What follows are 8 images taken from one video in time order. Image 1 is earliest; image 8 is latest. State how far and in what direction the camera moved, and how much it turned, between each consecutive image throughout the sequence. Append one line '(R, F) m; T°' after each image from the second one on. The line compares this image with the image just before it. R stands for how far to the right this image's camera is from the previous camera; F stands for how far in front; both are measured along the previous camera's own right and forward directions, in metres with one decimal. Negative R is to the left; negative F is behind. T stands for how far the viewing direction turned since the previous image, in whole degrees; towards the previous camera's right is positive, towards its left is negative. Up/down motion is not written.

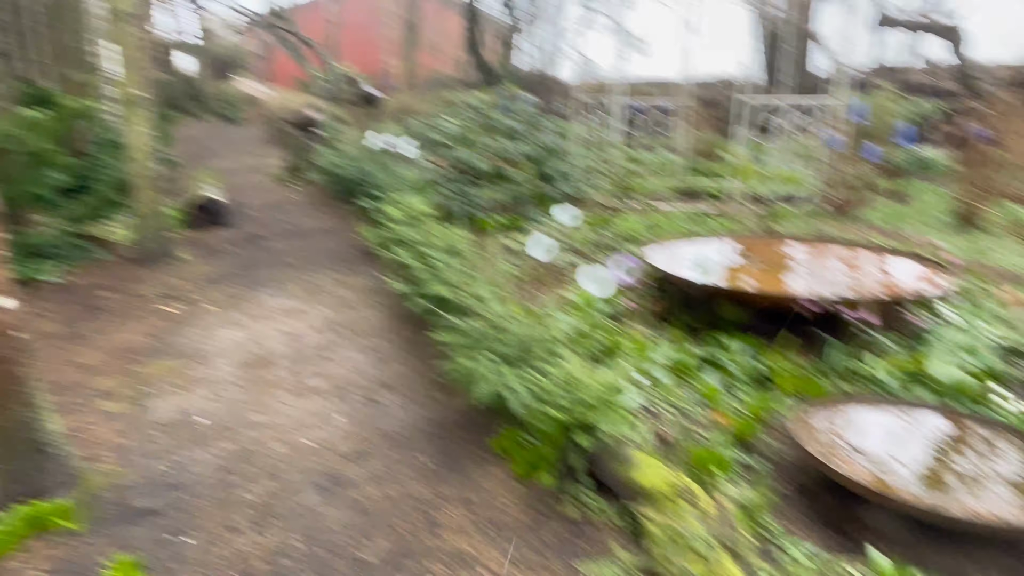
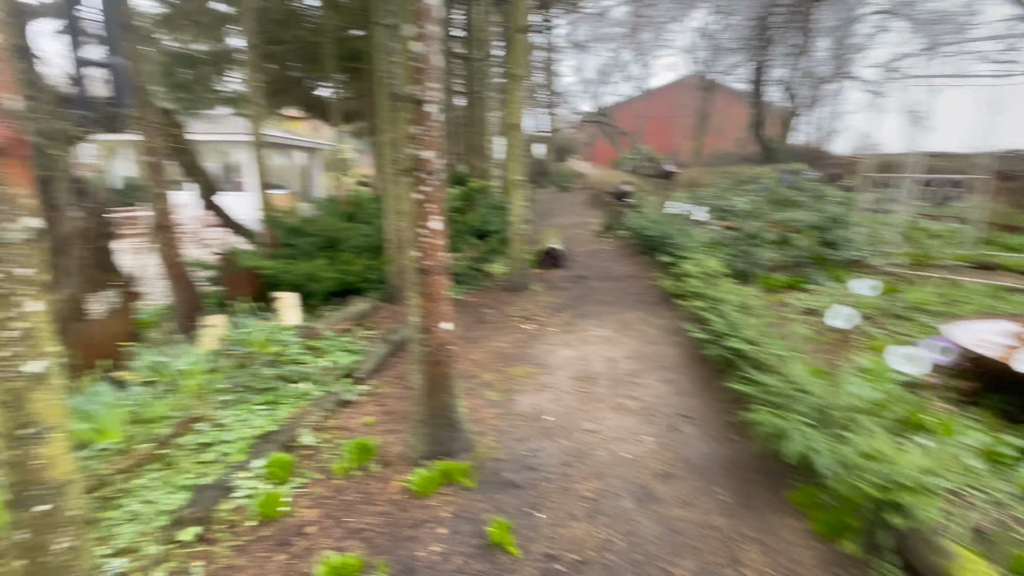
(-0.7, -0.5) m; -18°
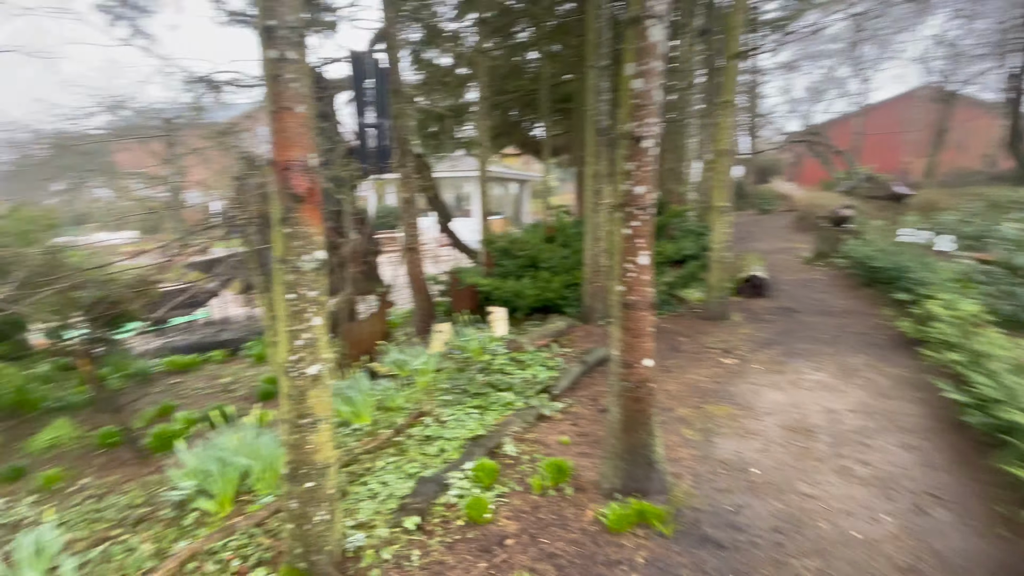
(-0.1, 0.0) m; -20°
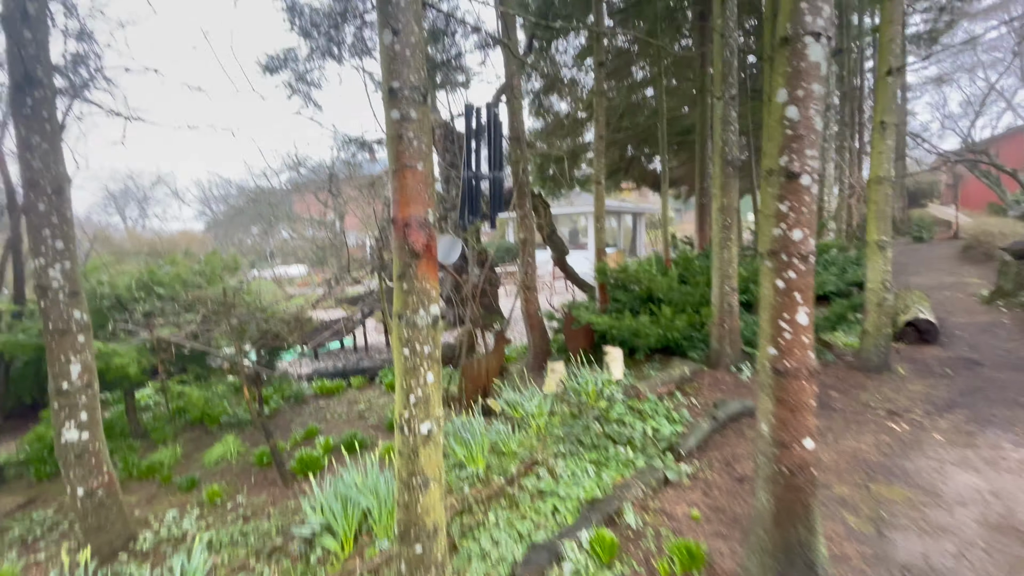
(0.0, +0.2) m; -13°
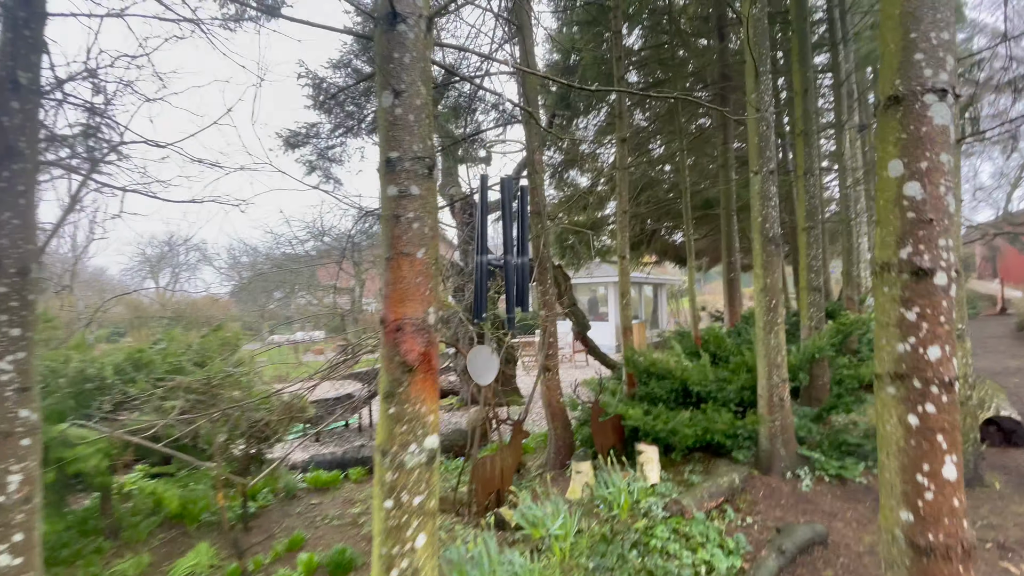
(0.0, +0.5) m; -2°
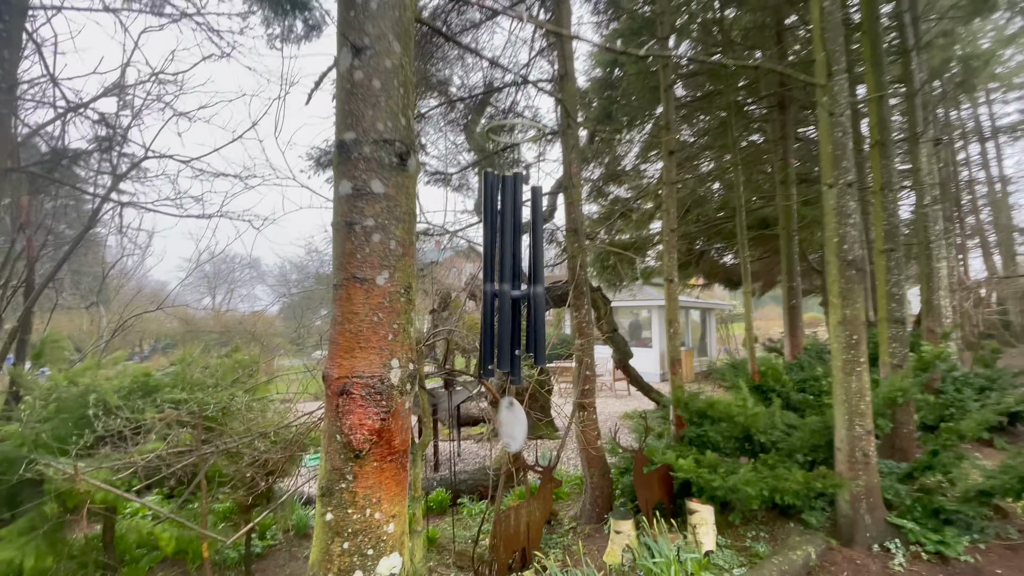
(+0.1, +0.5) m; -5°
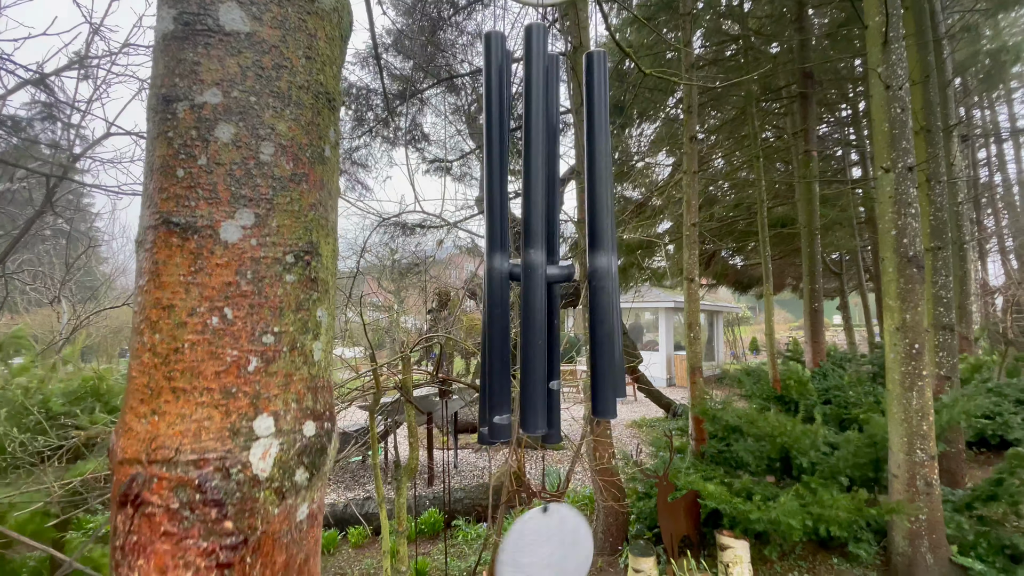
(0.0, +0.6) m; 0°
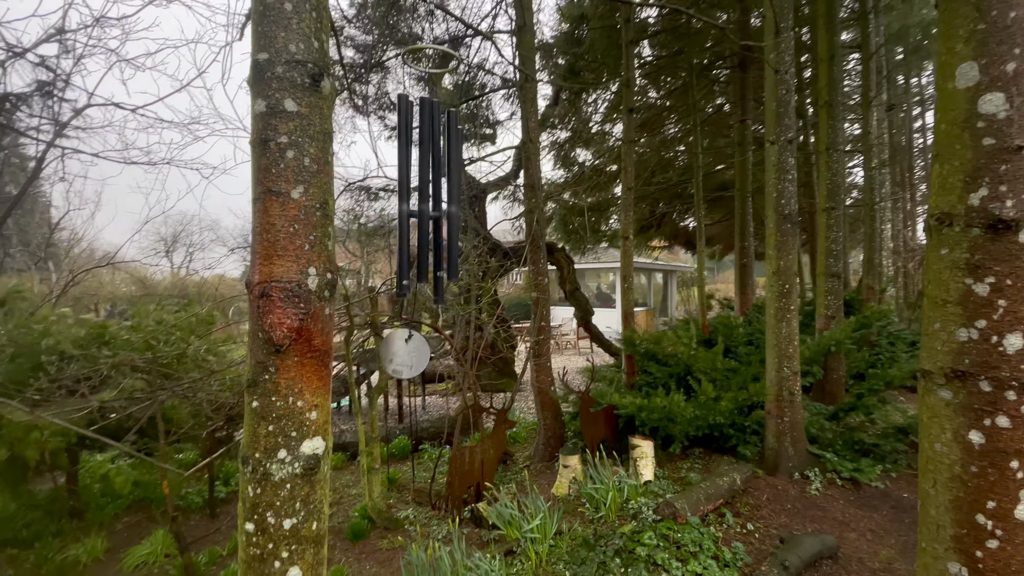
(+0.2, -0.7) m; +3°
